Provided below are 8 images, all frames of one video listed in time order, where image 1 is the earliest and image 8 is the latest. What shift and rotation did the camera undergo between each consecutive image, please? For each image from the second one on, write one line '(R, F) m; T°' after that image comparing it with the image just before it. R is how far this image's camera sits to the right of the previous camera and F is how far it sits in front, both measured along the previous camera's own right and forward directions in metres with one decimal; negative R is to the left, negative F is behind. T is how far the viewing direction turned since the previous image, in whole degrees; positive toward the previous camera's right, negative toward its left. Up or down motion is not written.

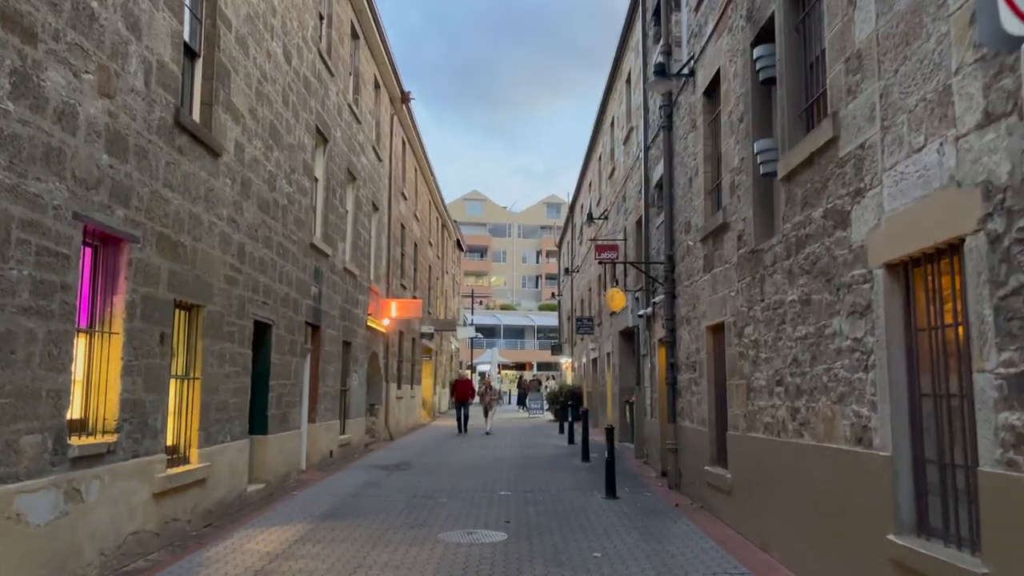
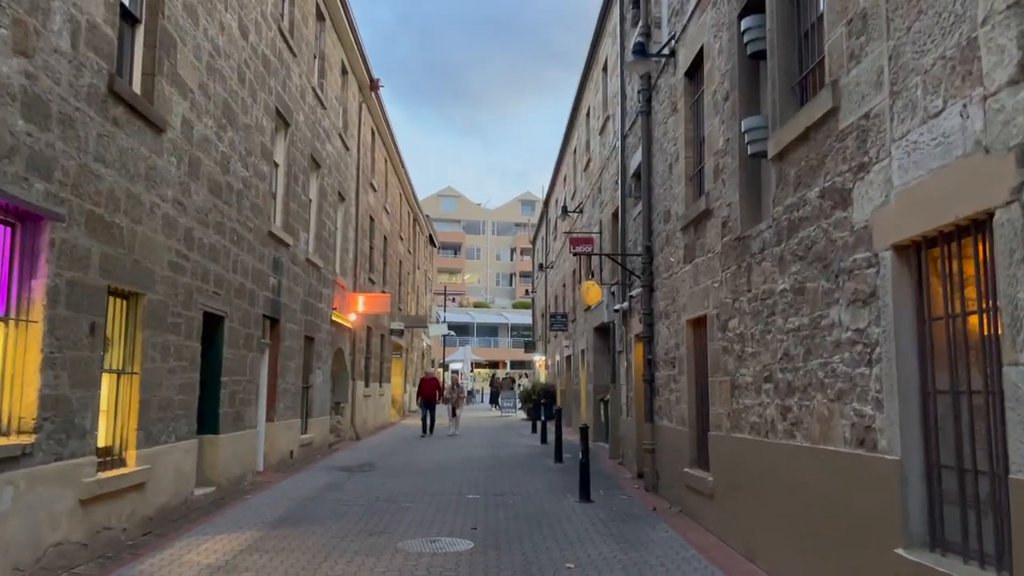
(+0.1, +0.6) m; +2°
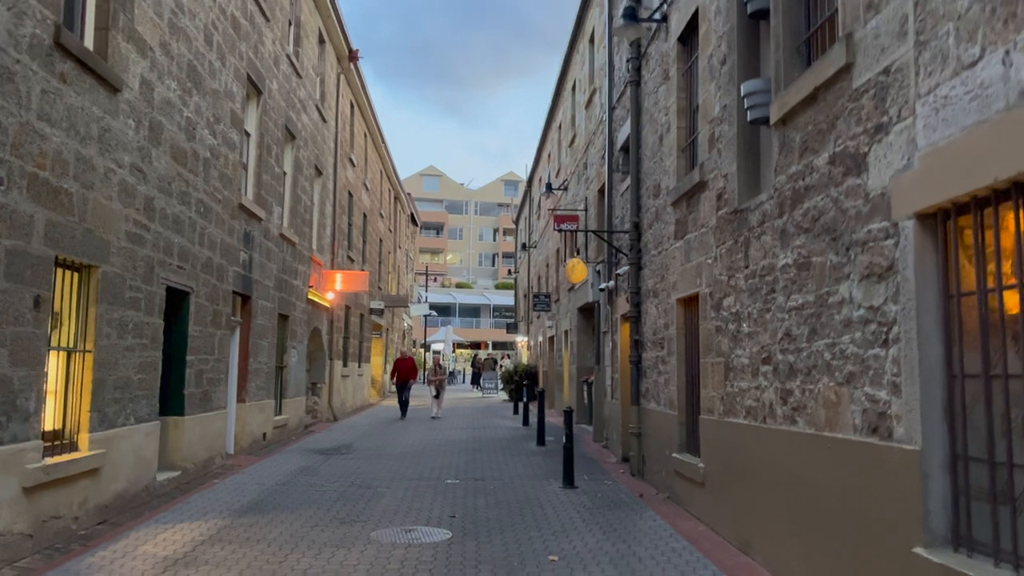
(0.0, +0.5) m; +1°
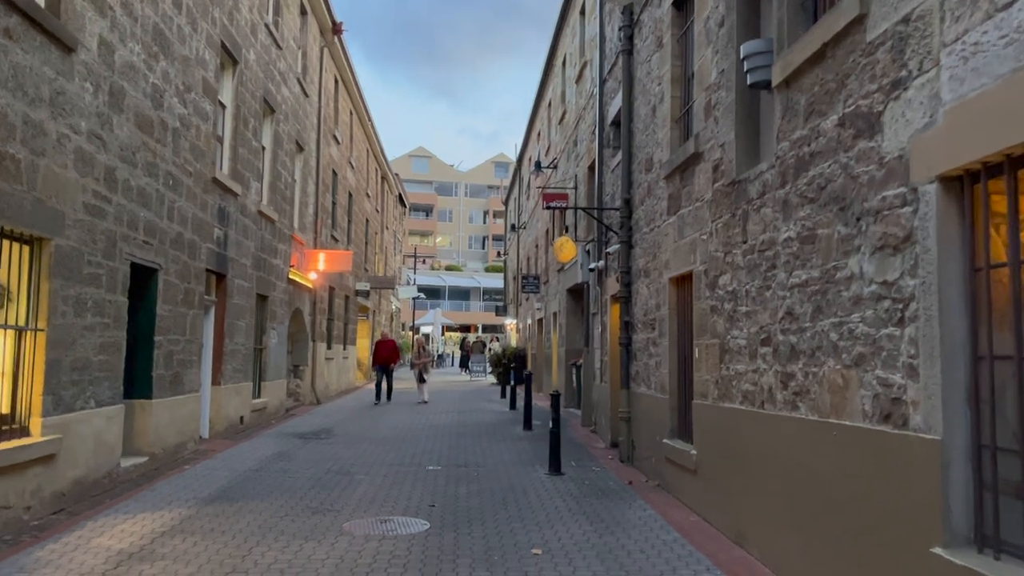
(+0.1, +0.4) m; +1°
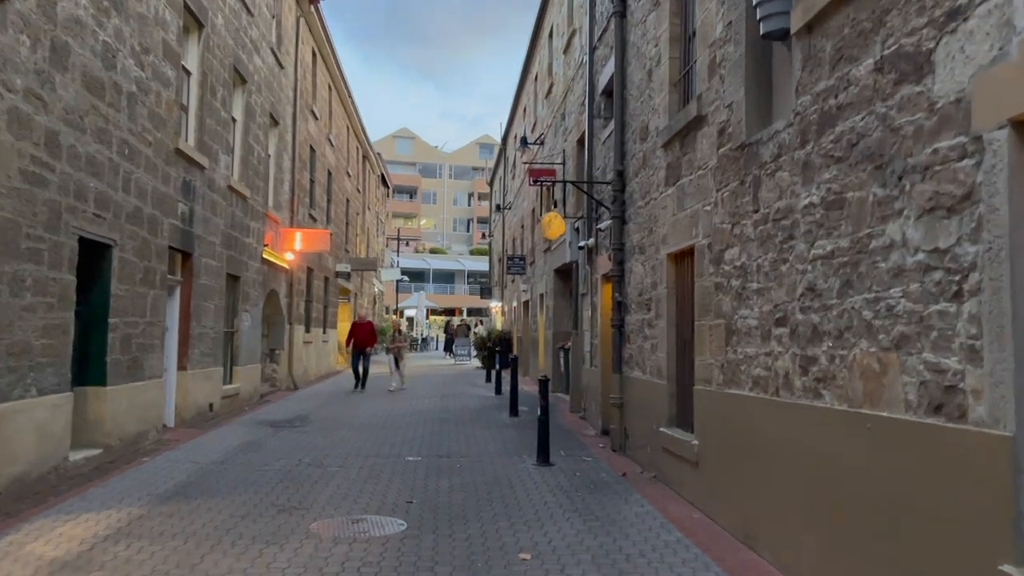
(0.0, +0.7) m; +1°
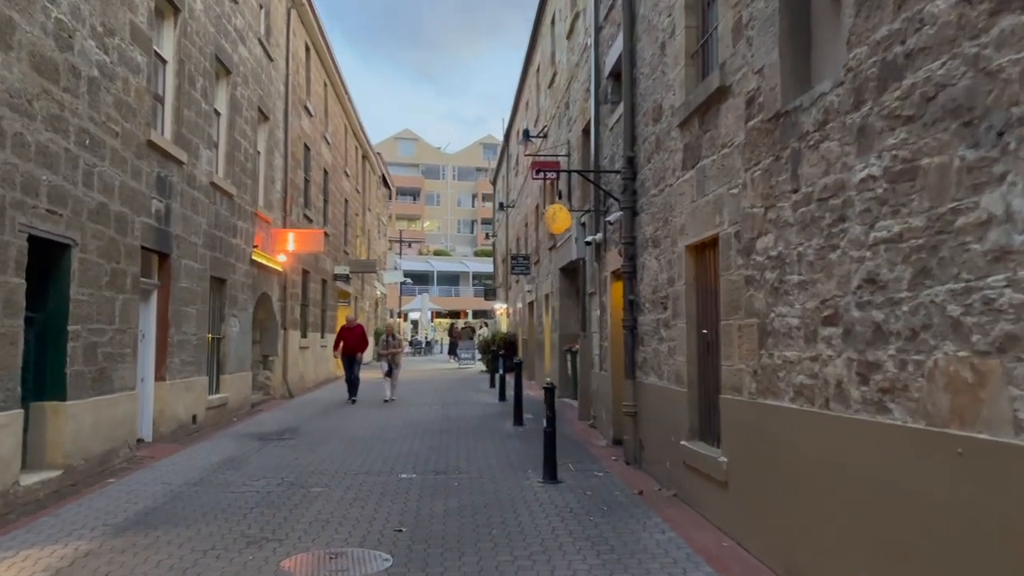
(0.0, +0.8) m; 0°
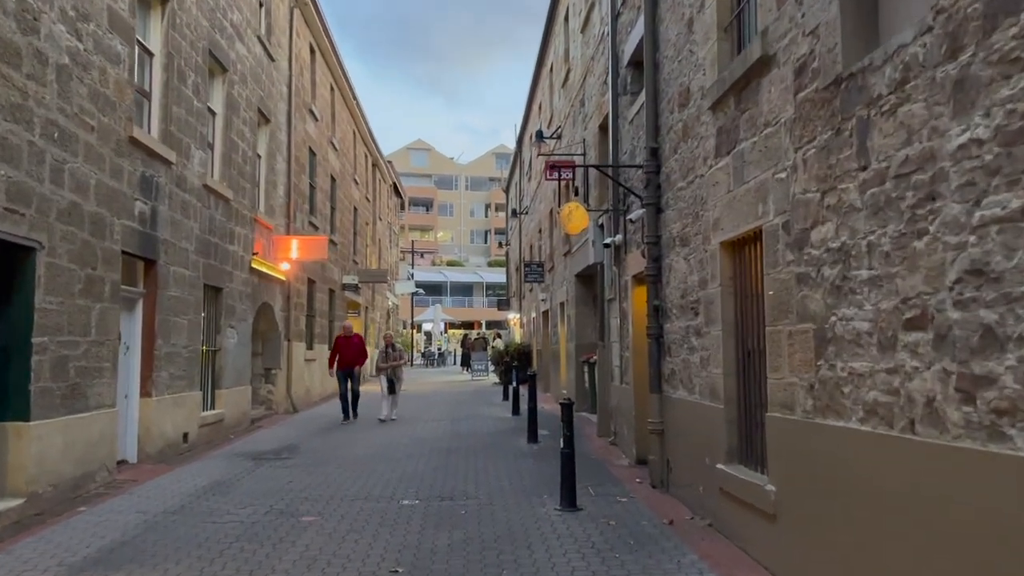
(0.0, +0.8) m; -1°
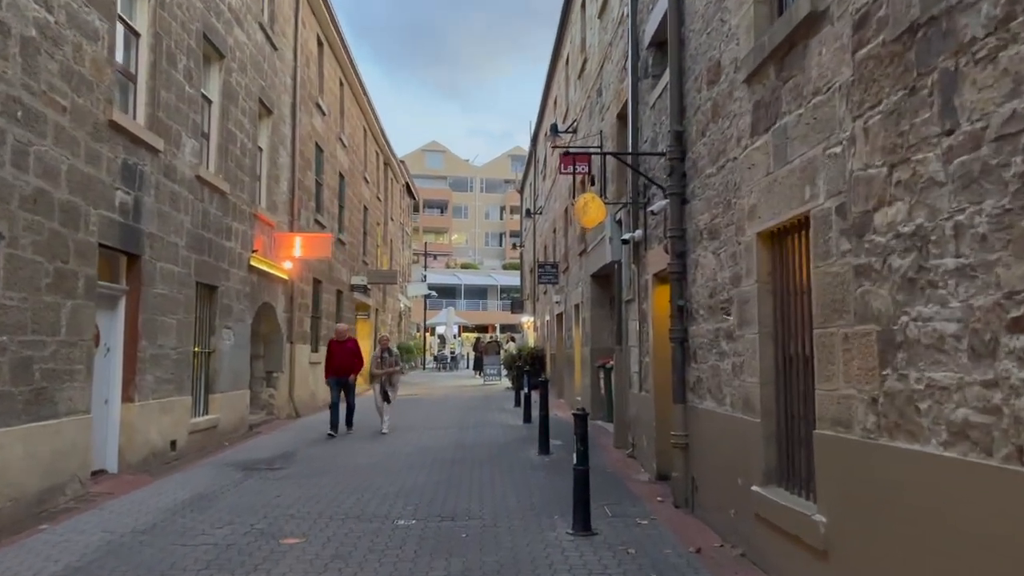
(+0.1, +0.7) m; -1°
